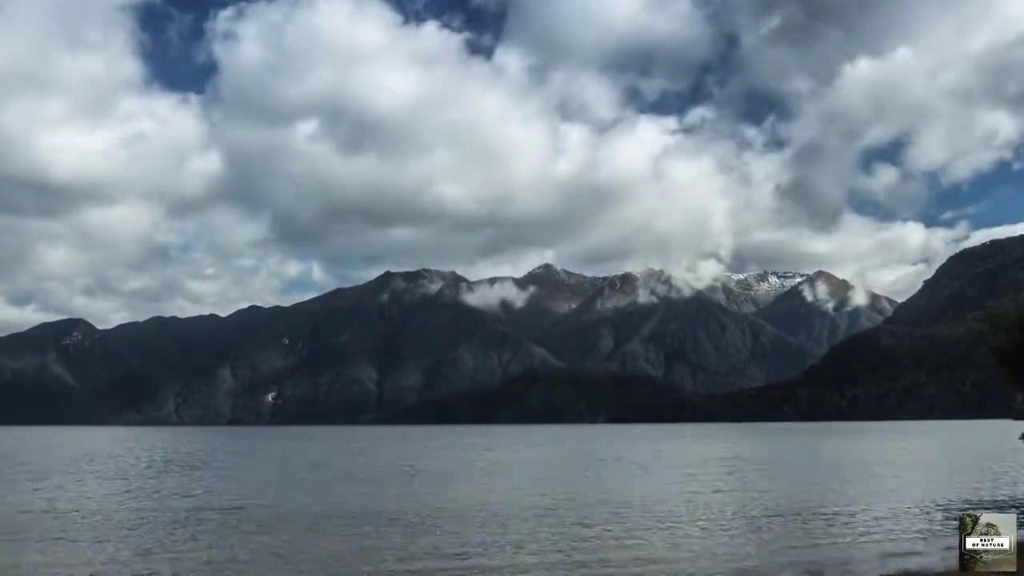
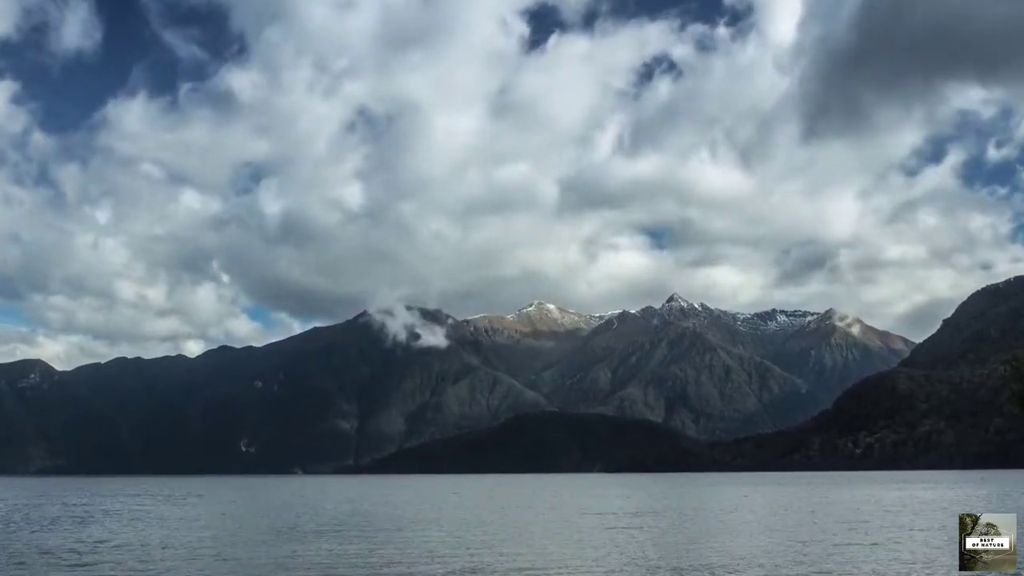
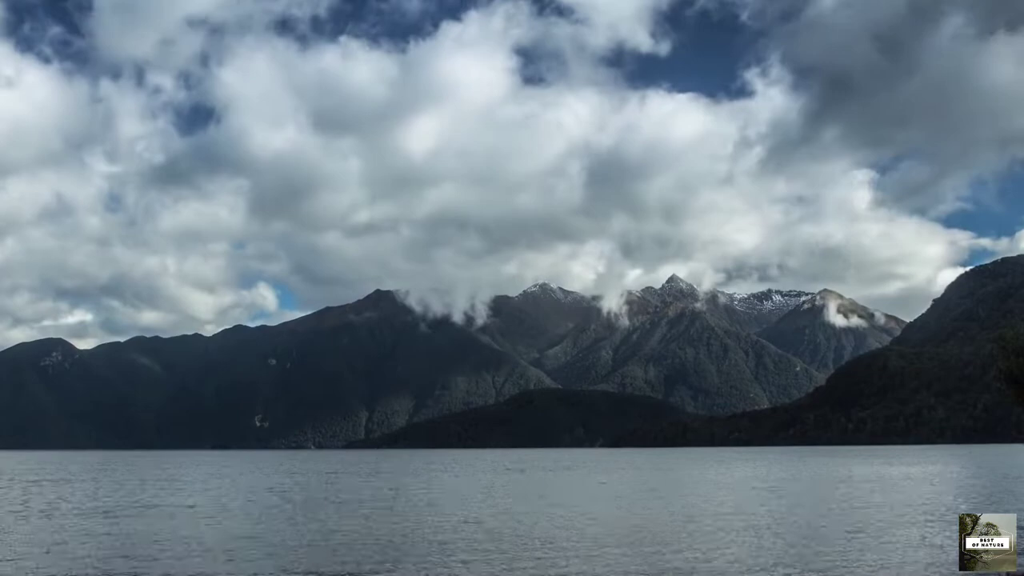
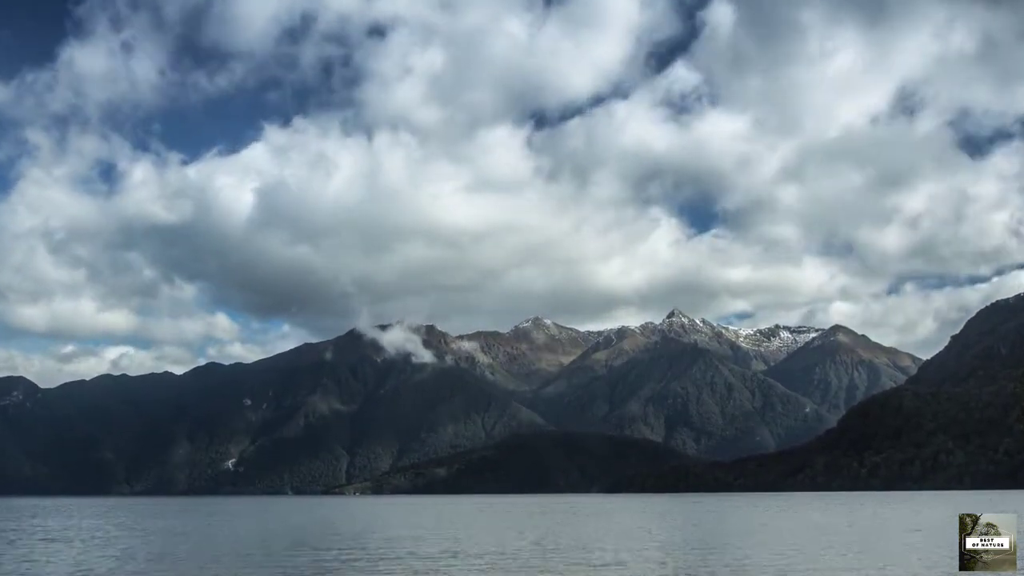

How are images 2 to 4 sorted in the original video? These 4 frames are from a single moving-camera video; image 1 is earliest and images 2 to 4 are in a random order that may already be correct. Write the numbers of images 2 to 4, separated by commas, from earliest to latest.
3, 2, 4
